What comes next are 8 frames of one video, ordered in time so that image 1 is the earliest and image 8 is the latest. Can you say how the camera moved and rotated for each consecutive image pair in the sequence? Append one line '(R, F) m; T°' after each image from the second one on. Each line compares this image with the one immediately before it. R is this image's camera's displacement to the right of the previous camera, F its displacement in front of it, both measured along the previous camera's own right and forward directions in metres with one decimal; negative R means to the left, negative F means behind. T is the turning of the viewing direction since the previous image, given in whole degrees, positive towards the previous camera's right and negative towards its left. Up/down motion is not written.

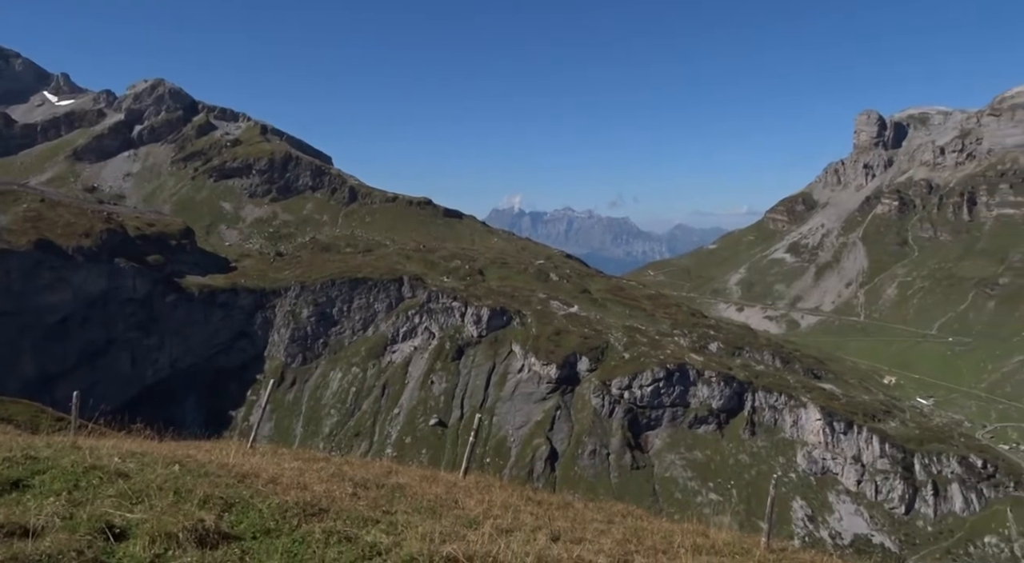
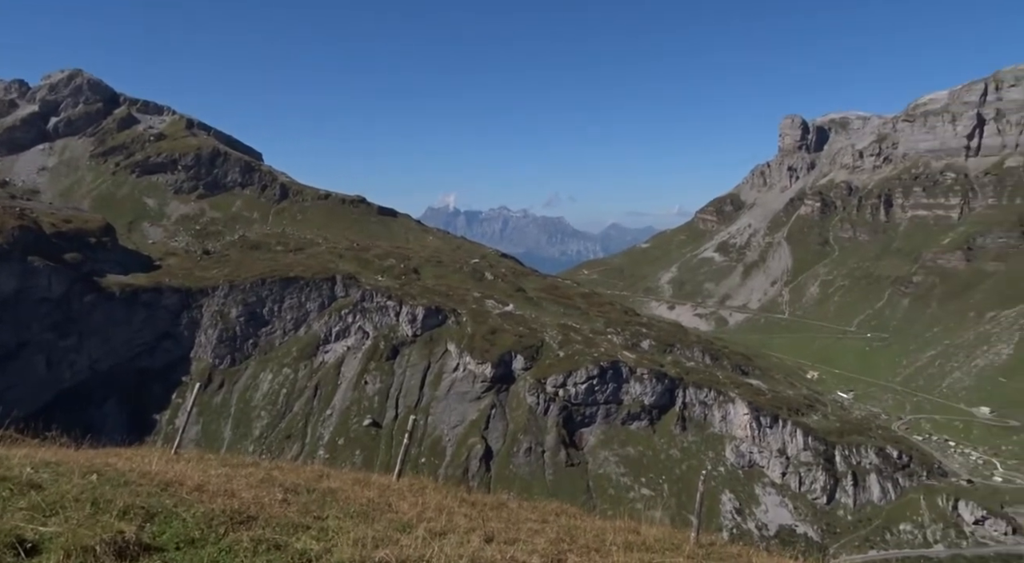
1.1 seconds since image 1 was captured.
(0.0, +0.4) m; +4°
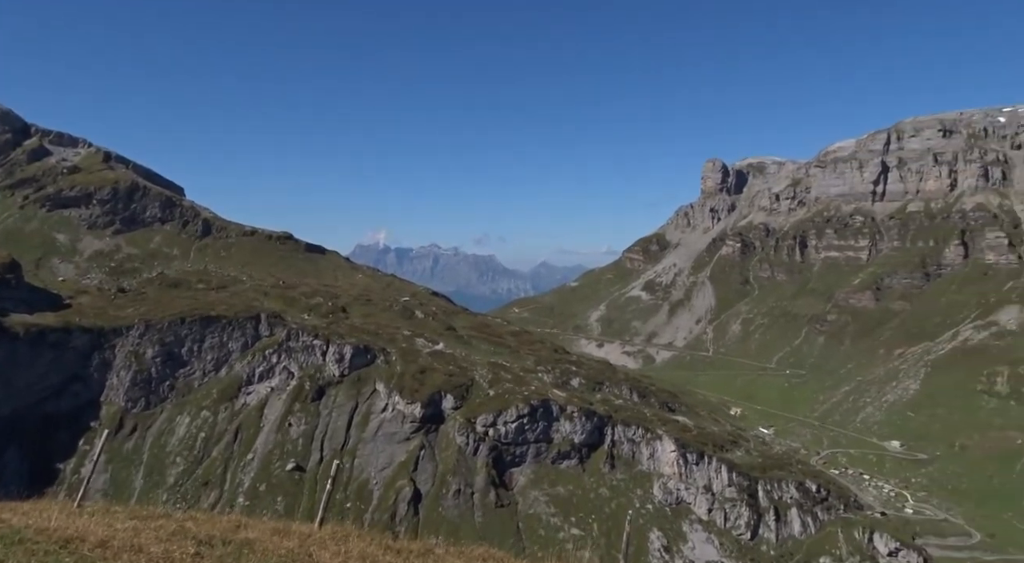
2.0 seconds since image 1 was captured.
(+0.1, +0.7) m; +5°
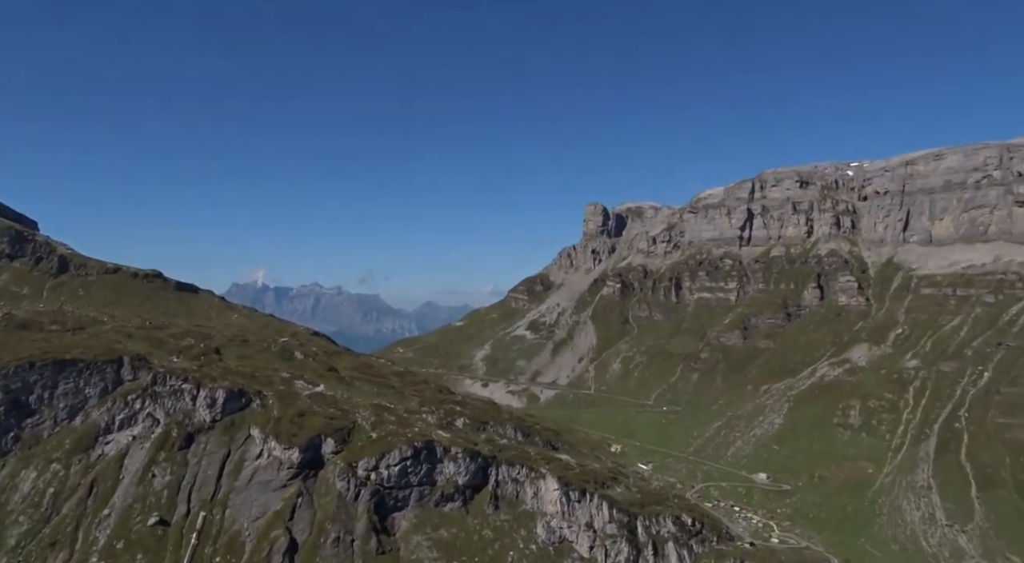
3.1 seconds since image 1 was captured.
(+0.2, +1.3) m; +8°
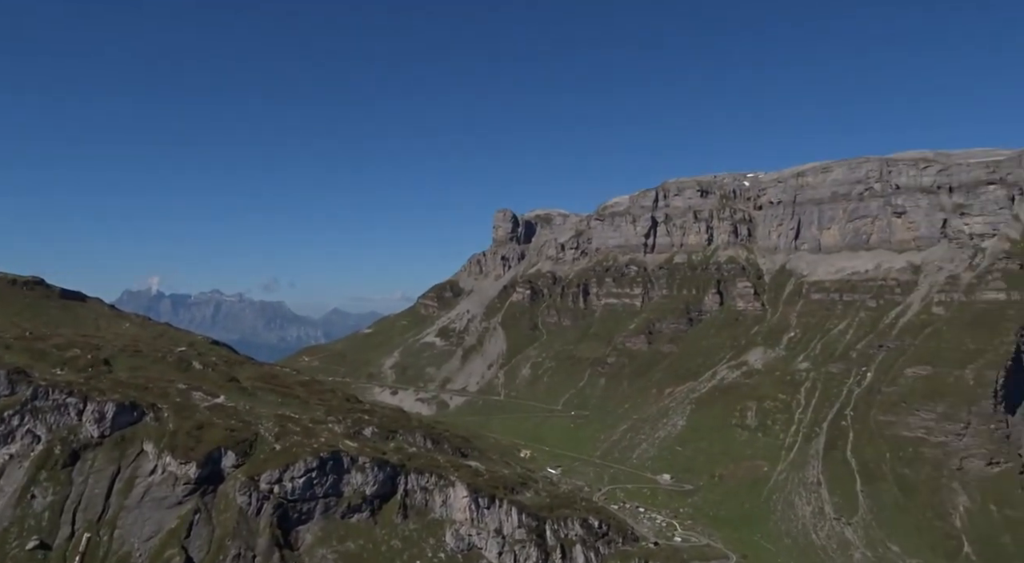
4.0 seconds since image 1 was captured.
(+0.3, +1.2) m; +6°
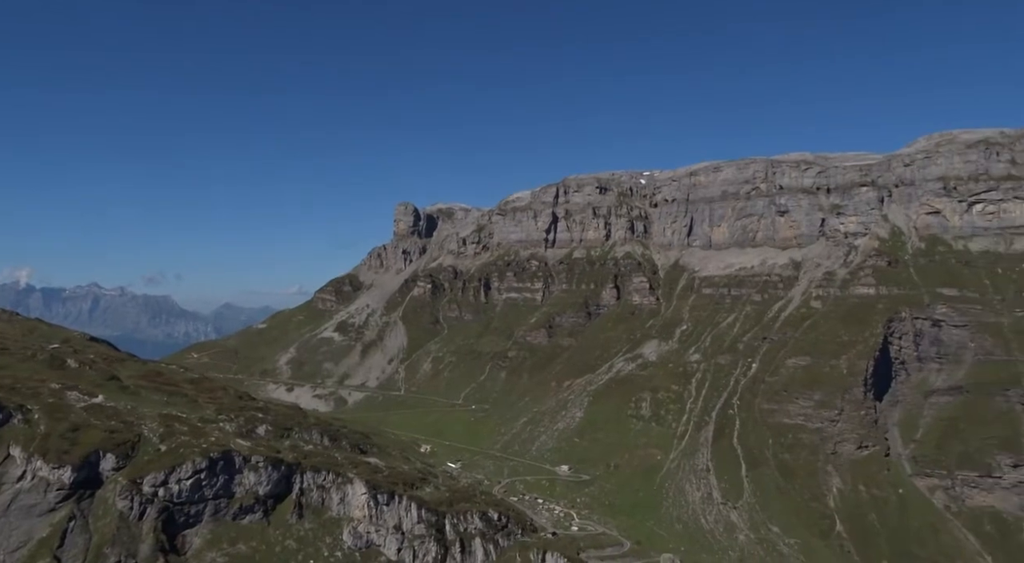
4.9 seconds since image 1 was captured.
(+0.7, +1.1) m; +7°
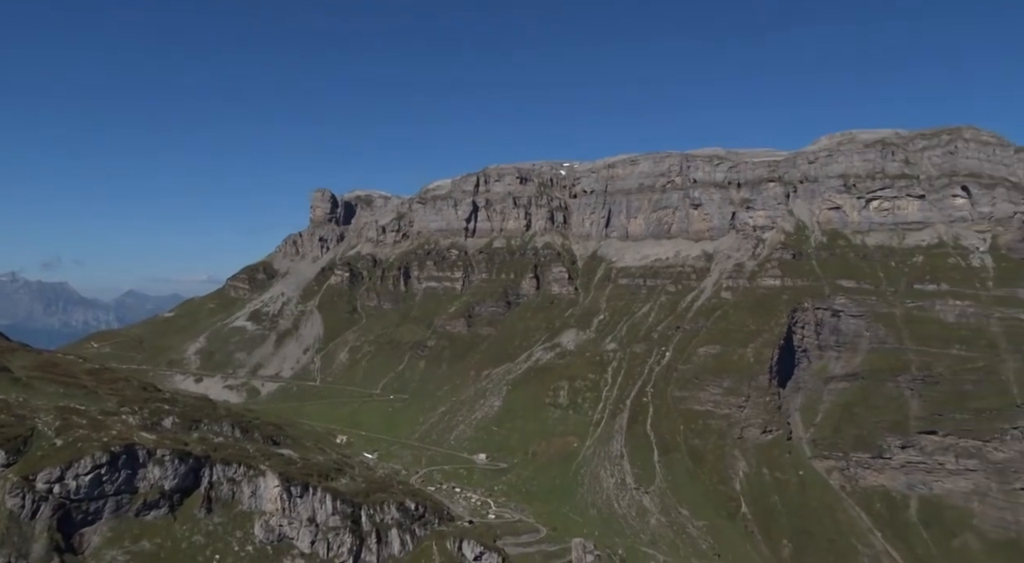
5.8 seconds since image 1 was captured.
(+1.0, +0.8) m; +6°
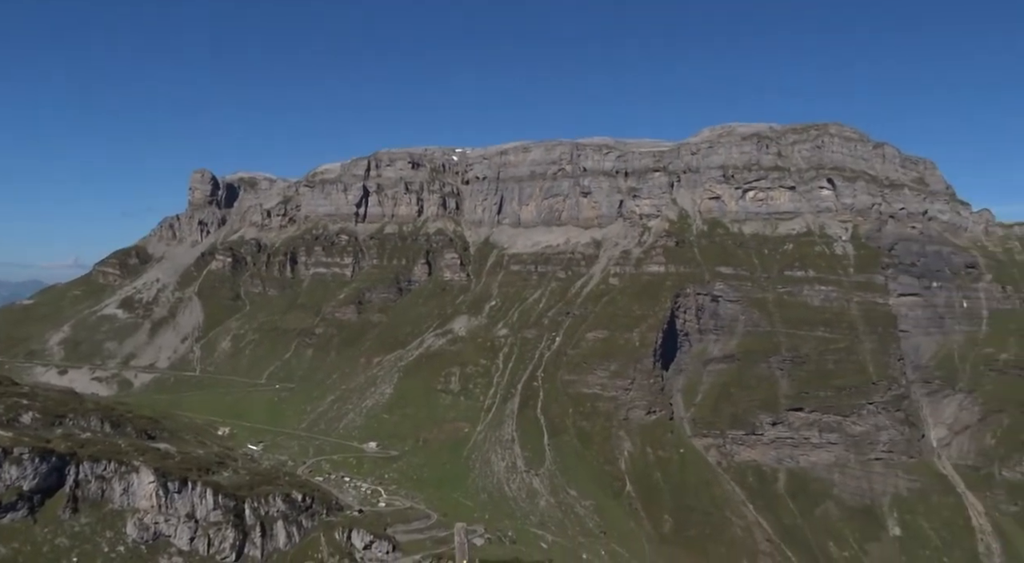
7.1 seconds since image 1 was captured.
(+2.0, +4.4) m; +7°
